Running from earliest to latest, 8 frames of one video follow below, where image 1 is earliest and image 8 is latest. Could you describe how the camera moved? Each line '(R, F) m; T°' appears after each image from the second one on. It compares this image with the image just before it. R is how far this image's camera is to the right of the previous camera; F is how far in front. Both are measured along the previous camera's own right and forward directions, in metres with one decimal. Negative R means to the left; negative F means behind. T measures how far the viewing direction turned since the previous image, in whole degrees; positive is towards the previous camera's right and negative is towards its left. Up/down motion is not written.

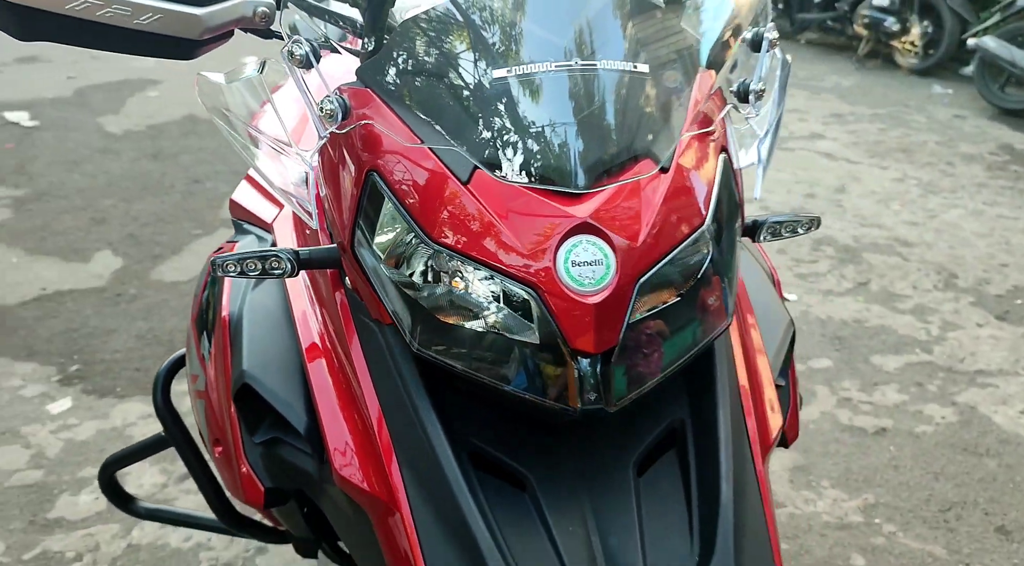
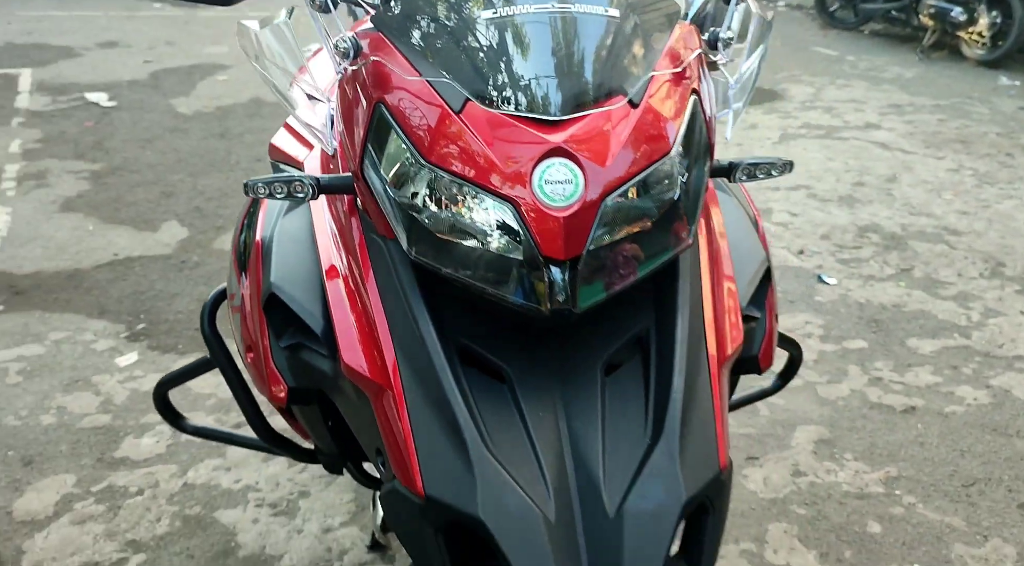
(+0.1, -0.2) m; -4°
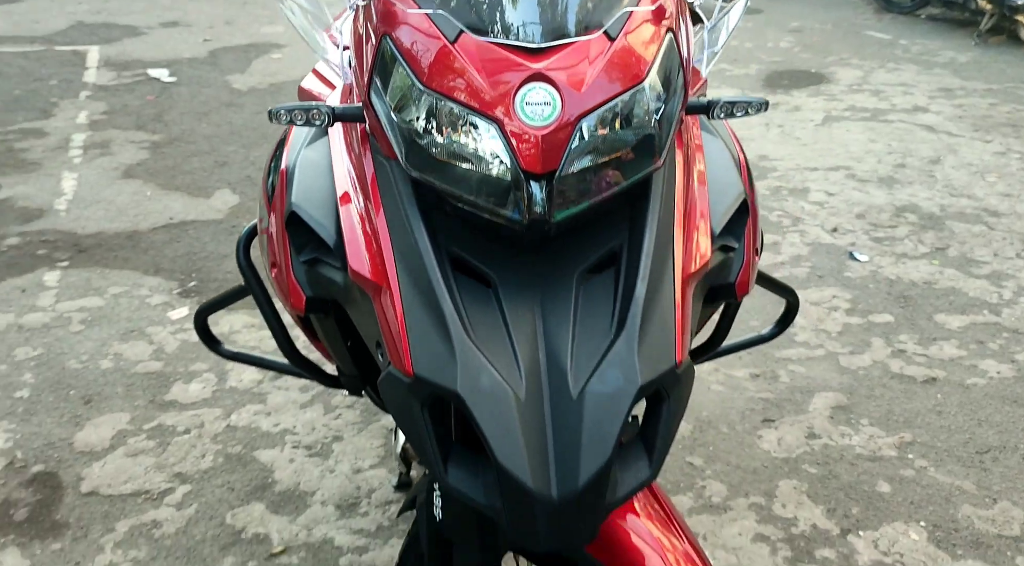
(+0.1, -0.2) m; -3°
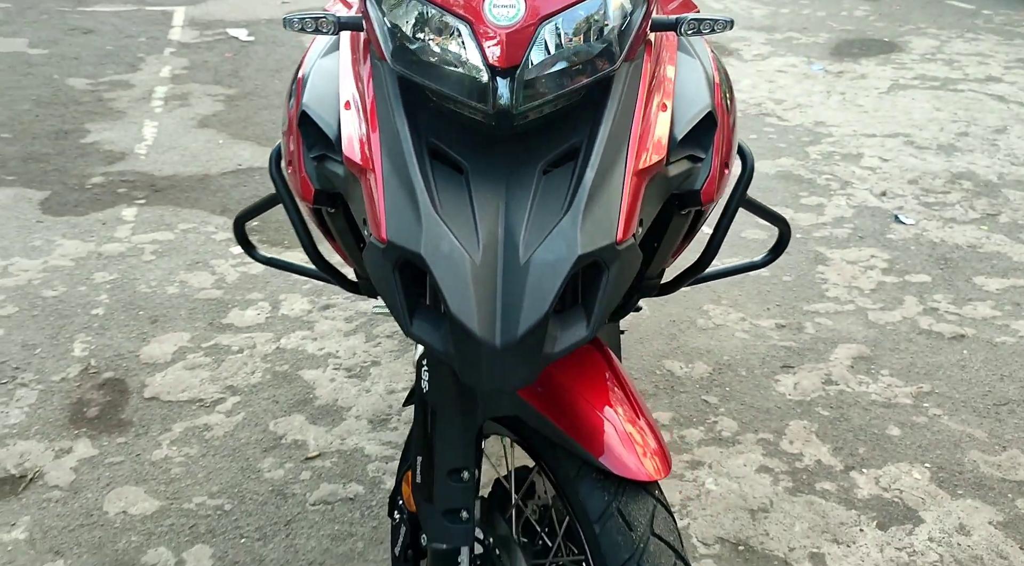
(+0.2, -0.2) m; -5°
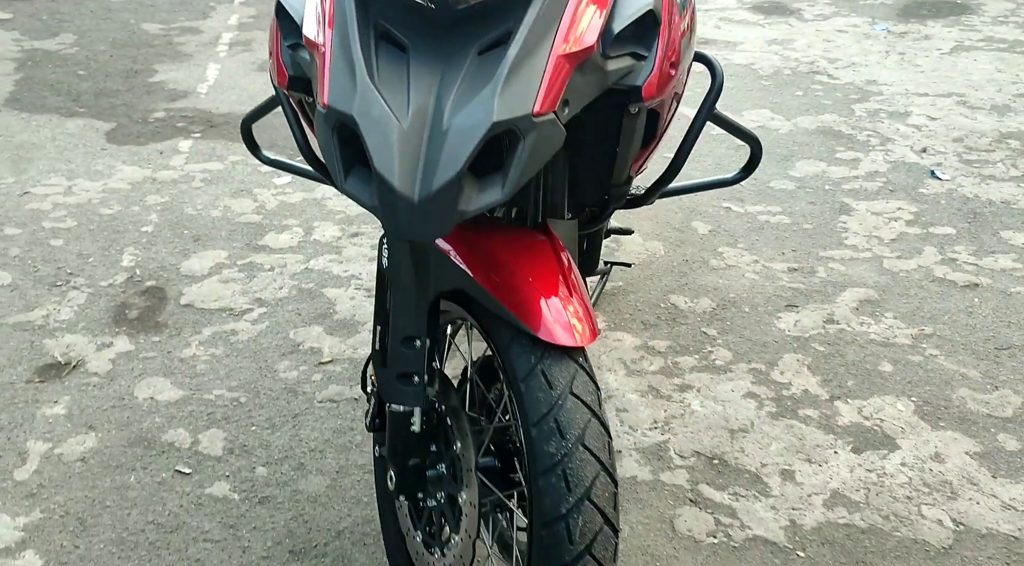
(+0.3, -0.2) m; -5°
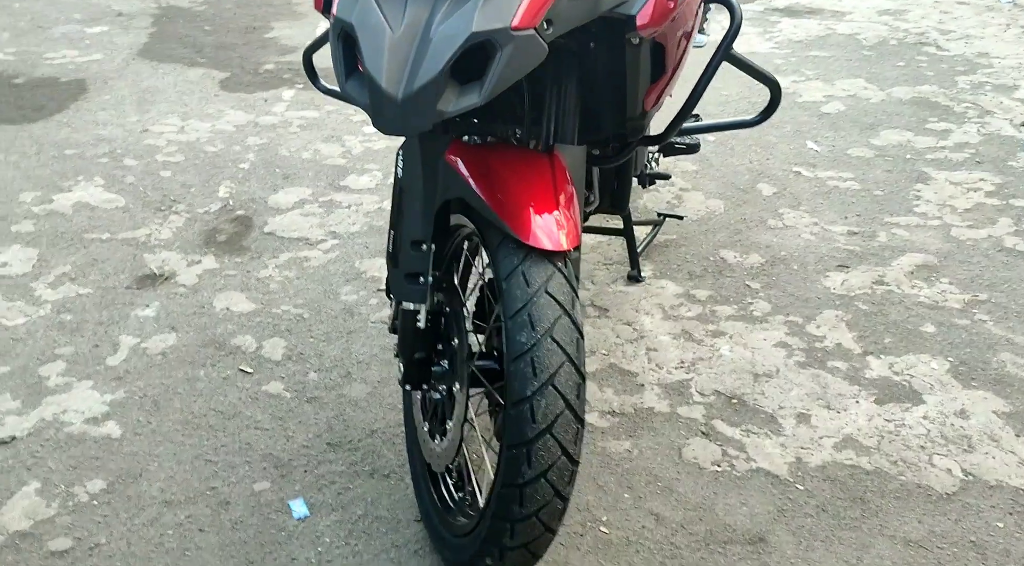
(+0.4, -0.3) m; -9°
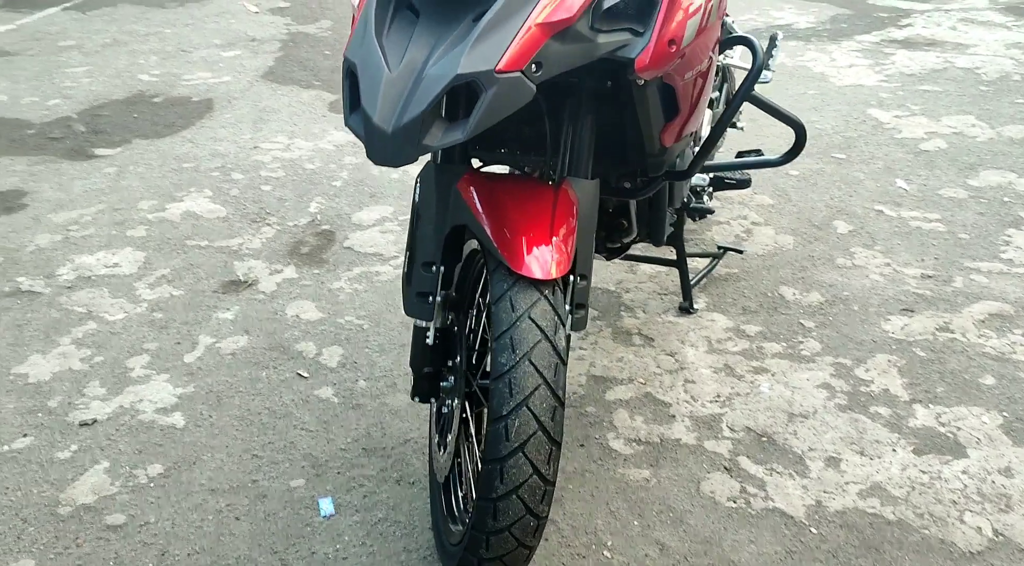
(+0.5, -0.1) m; -10°
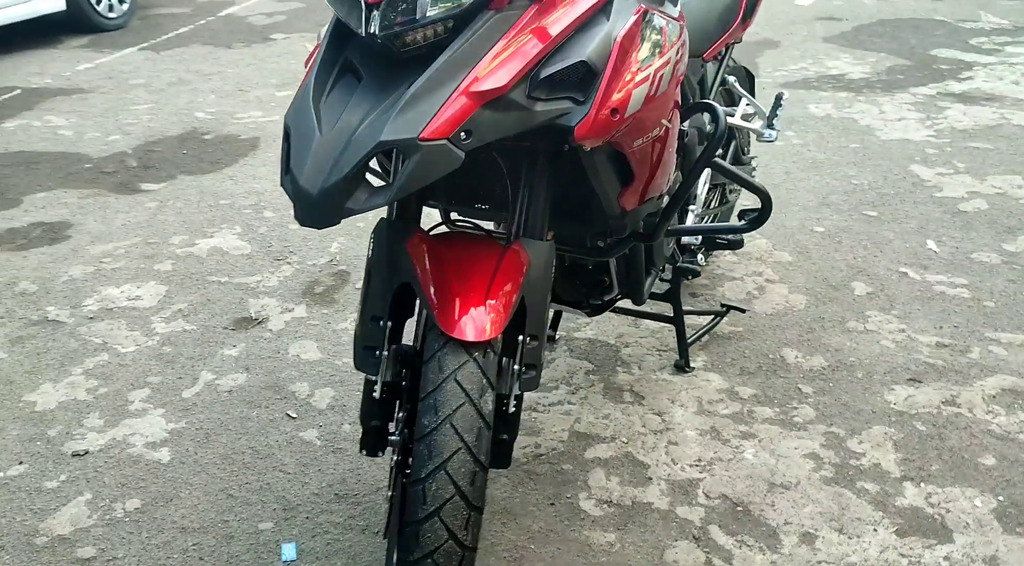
(+0.5, 0.0) m; -7°
